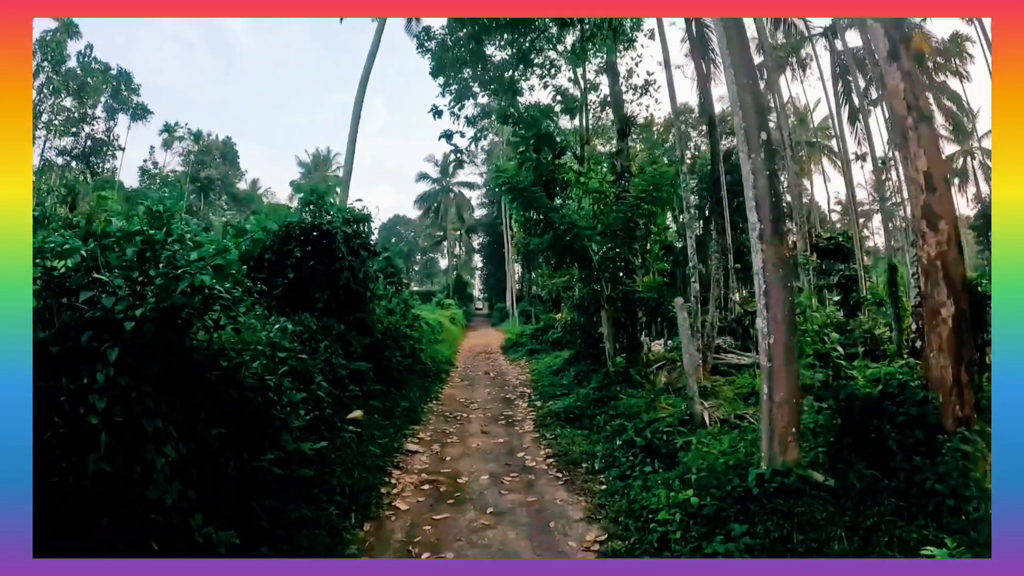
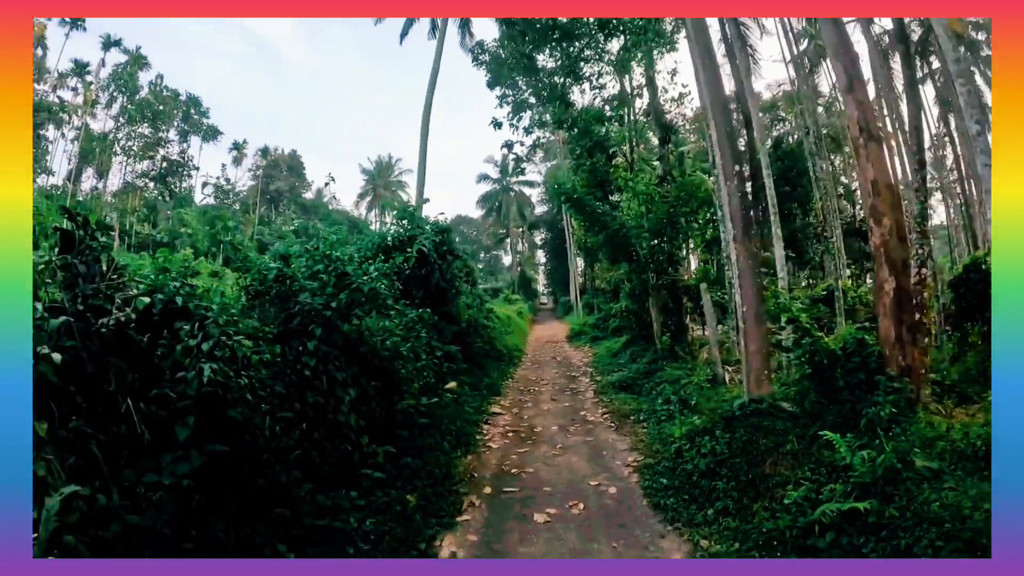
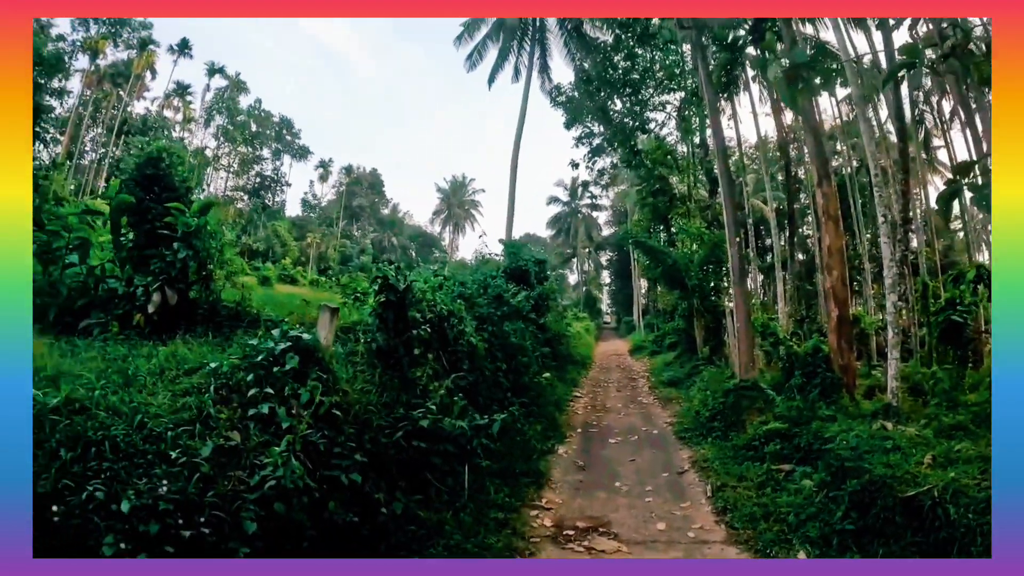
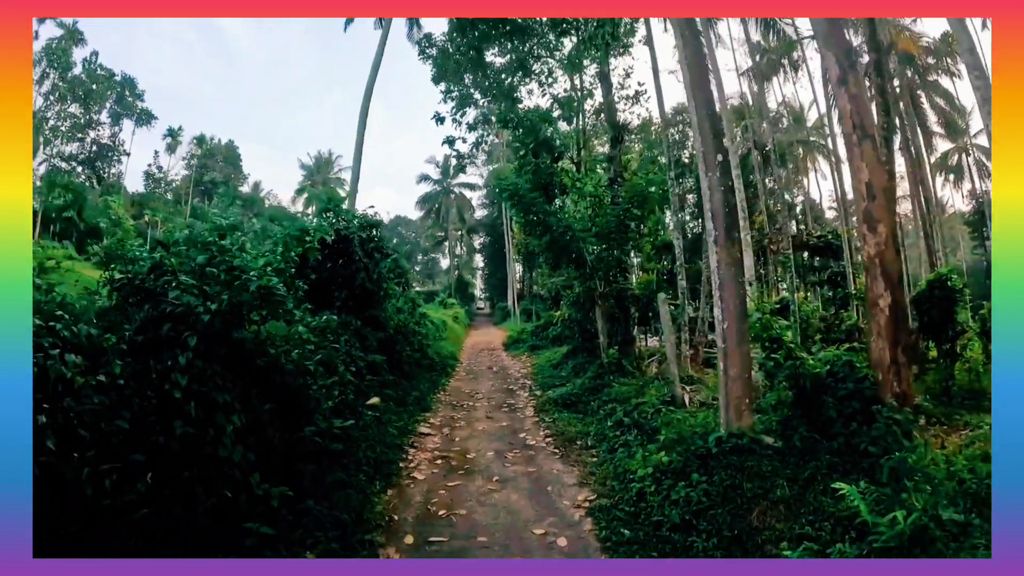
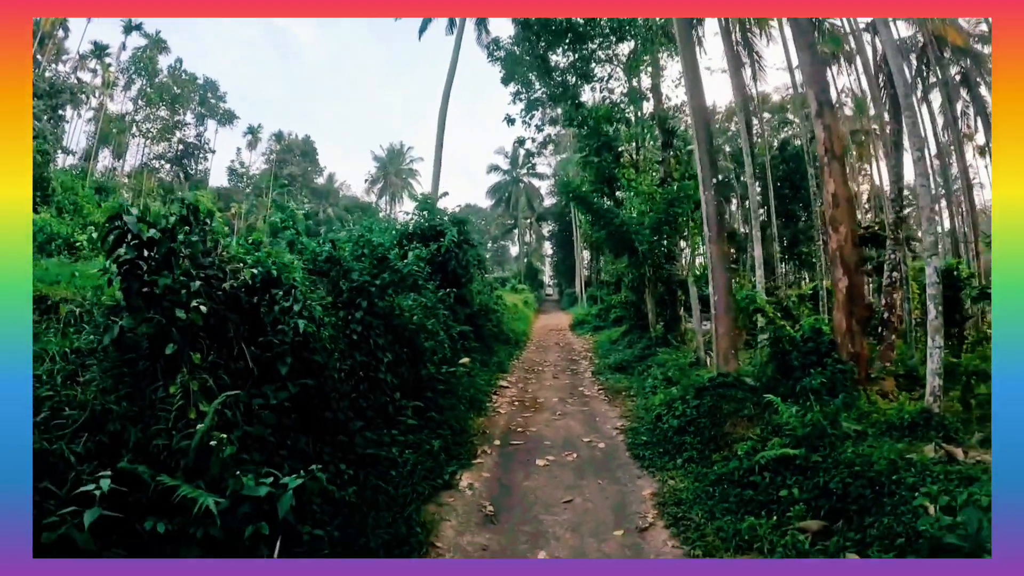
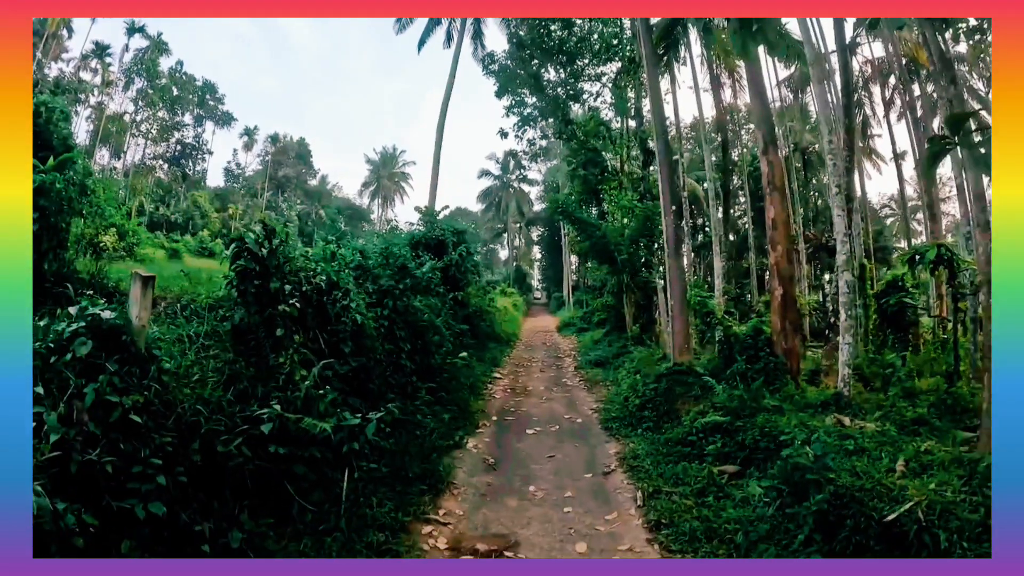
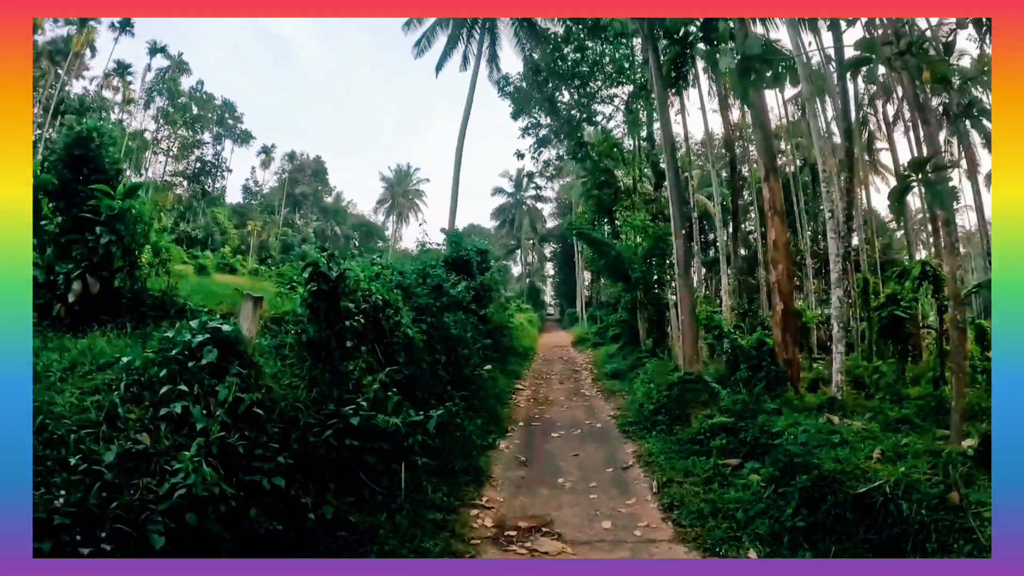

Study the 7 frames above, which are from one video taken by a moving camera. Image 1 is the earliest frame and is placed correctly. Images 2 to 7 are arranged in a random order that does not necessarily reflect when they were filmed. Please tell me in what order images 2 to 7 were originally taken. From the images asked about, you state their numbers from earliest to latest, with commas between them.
4, 2, 5, 6, 7, 3
